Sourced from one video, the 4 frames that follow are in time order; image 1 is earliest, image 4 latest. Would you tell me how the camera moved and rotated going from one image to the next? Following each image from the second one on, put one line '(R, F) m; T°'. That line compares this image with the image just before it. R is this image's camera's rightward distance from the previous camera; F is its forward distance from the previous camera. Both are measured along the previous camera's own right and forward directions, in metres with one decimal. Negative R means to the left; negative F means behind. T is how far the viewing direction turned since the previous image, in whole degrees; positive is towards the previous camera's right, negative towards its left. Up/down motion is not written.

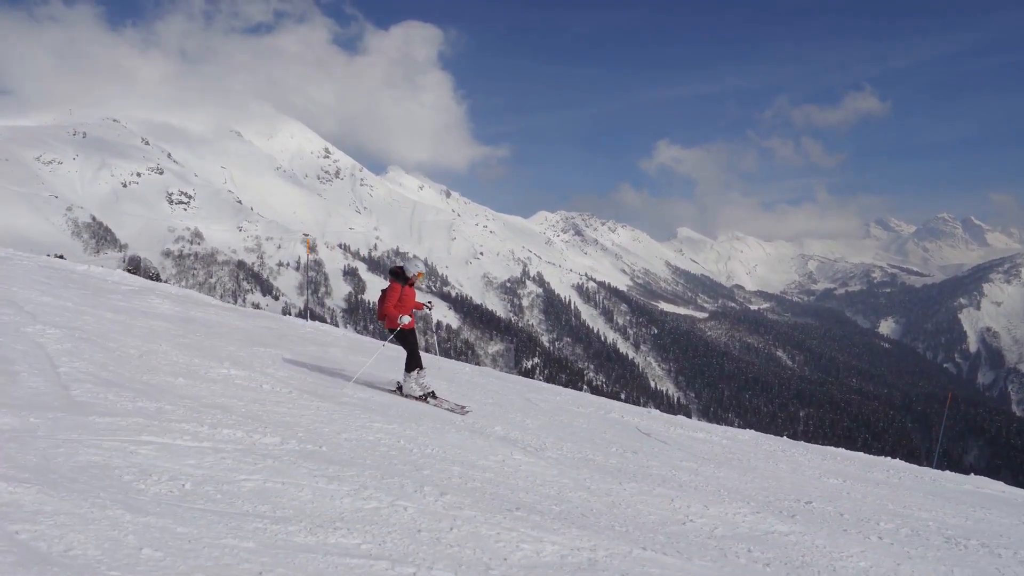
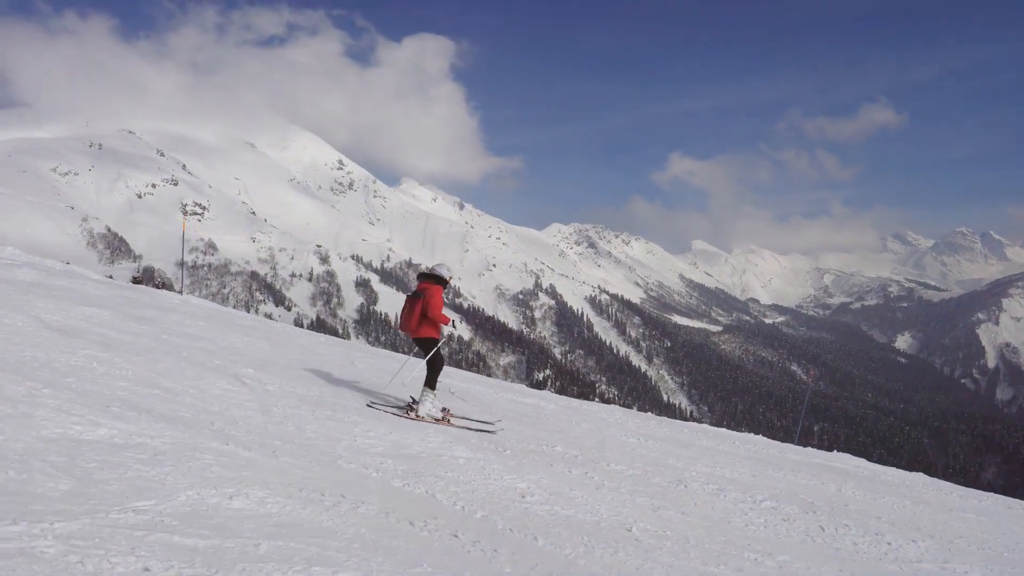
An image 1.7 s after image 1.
(+5.7, -0.4) m; -1°
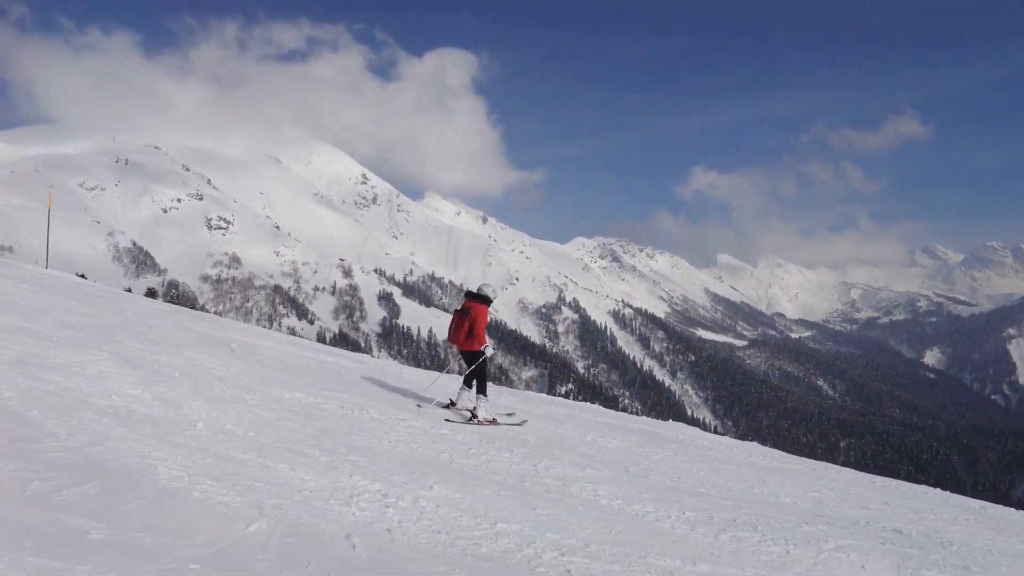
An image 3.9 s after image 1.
(+7.2, -0.5) m; -2°
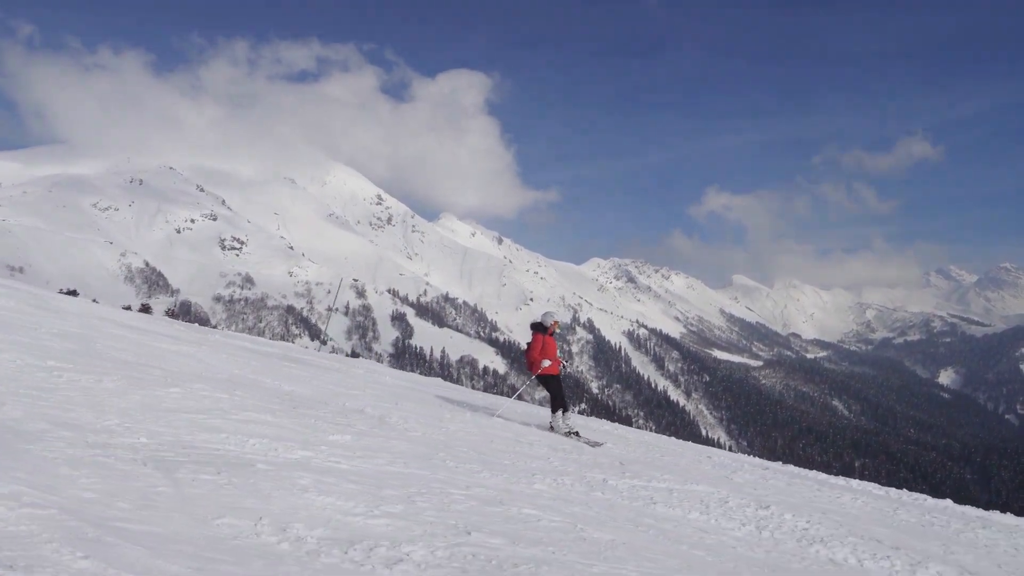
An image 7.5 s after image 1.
(+13.1, -0.9) m; -1°
